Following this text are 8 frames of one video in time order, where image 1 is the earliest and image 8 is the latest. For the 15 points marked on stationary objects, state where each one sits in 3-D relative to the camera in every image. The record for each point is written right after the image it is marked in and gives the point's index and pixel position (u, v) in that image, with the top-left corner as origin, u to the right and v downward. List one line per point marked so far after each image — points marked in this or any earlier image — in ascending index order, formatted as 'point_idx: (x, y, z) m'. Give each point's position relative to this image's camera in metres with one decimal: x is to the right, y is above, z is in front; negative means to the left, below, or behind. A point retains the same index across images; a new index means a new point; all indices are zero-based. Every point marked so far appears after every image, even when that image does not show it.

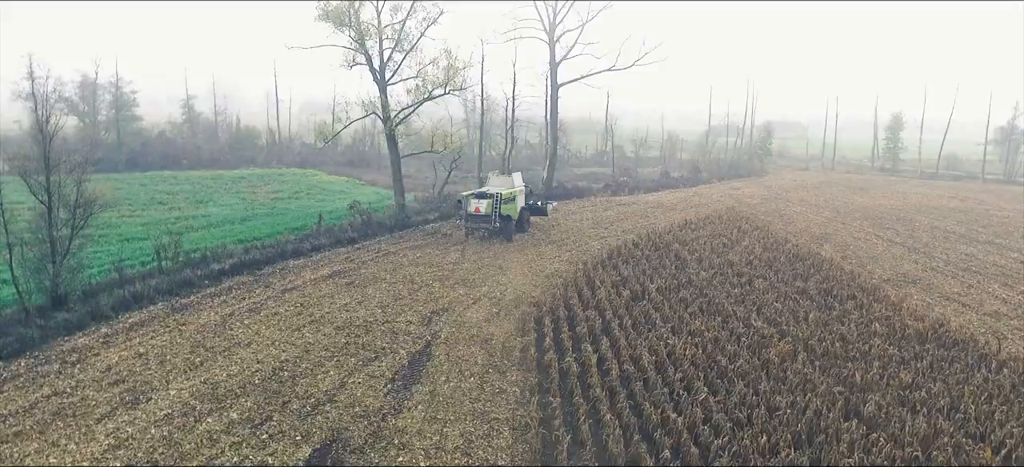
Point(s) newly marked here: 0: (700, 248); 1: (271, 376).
0: (+4.5, -0.4, +17.8) m
1: (-3.4, -2.0, +10.4) m
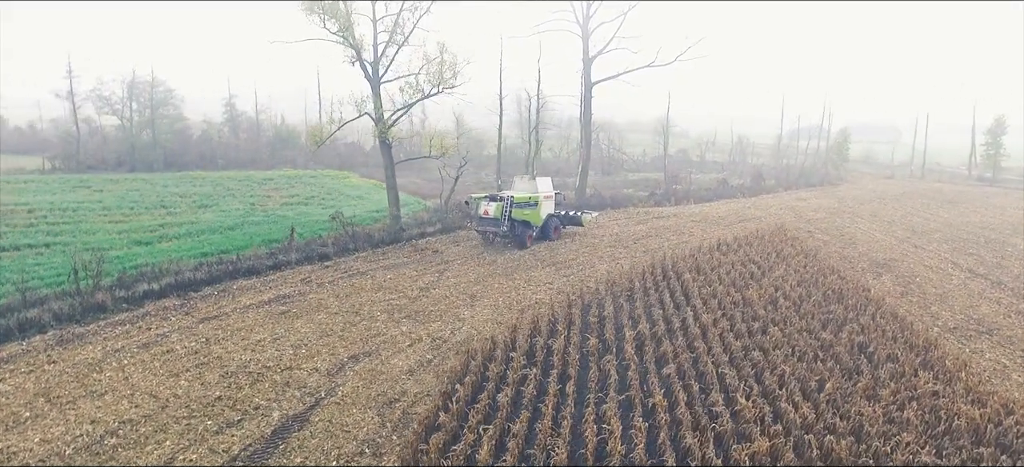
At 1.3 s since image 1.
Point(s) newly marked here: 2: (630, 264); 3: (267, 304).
0: (+4.1, -0.9, +14.7) m
1: (-4.8, -2.4, +8.3) m
2: (+2.8, -0.7, +17.0) m
3: (-4.6, -1.3, +13.8) m
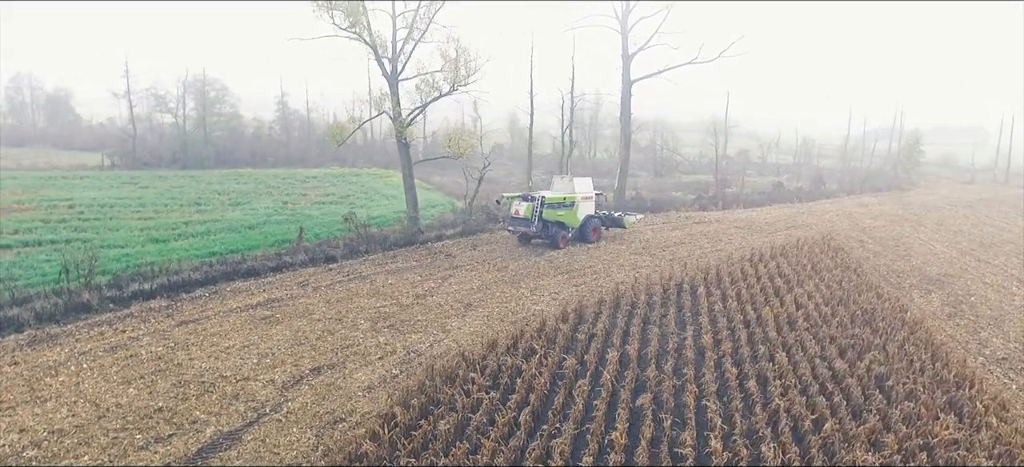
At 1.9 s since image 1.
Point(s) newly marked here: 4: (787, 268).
0: (+4.0, -1.1, +13.3) m
1: (-5.4, -2.4, +8.0) m
2: (+3.0, -0.9, +15.8) m
3: (-4.7, -1.3, +13.3) m
4: (+5.8, -0.8, +15.5) m
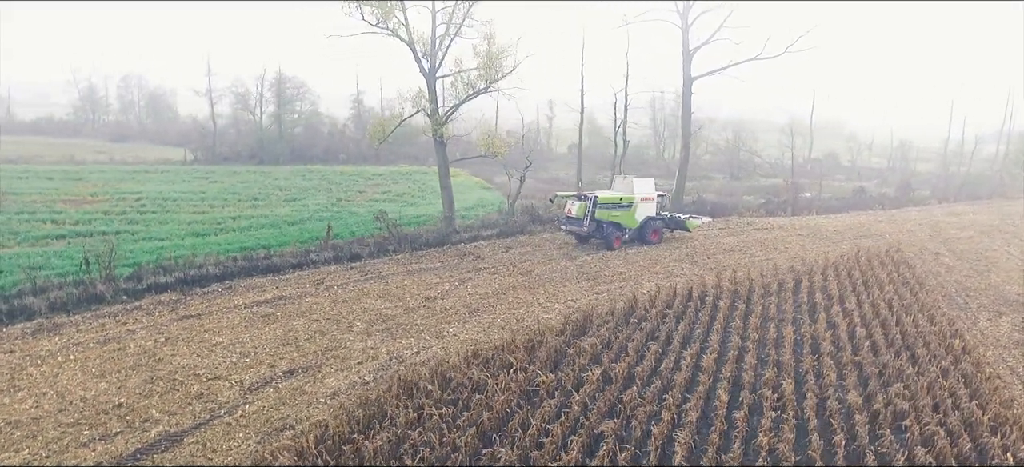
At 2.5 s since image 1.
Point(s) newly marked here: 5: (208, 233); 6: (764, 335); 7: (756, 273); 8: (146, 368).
0: (+4.1, -1.3, +12.1) m
1: (-6.1, -2.3, +8.0) m
2: (+3.4, -1.0, +14.7) m
3: (-4.6, -1.3, +13.3) m
4: (+6.2, -1.0, +14.1) m
5: (-7.7, 0.0, +18.6) m
6: (+3.8, -1.6, +11.2) m
7: (+5.2, -0.8, +15.5) m
8: (-5.1, -1.9, +10.3) m
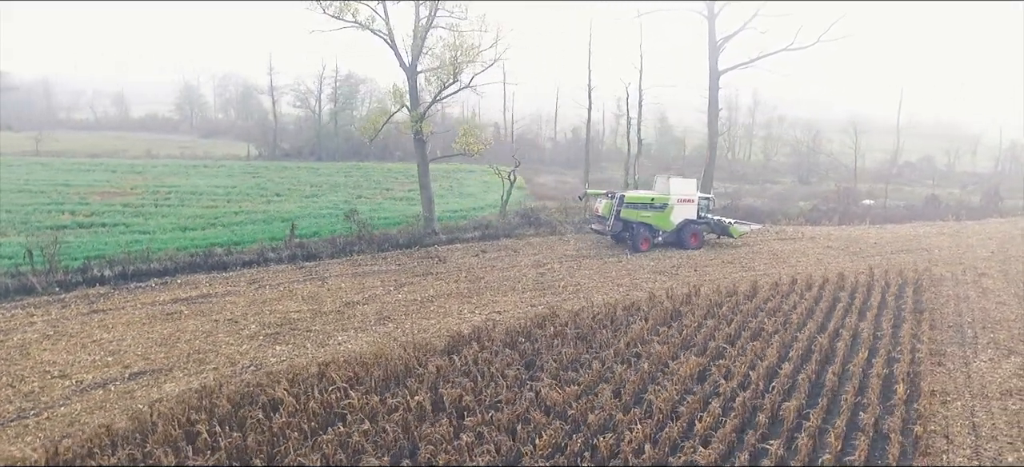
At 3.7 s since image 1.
0: (+2.3, -1.5, +10.4) m
1: (-8.4, -2.2, +8.2) m
2: (+2.1, -1.1, +13.1) m
3: (-6.0, -1.2, +13.1) m
4: (+4.8, -1.2, +12.0) m
5: (-8.1, +0.2, +18.8) m
6: (+2.0, -1.7, +9.6) m
7: (+4.0, -1.0, +13.5) m
8: (-7.0, -1.8, +10.2) m
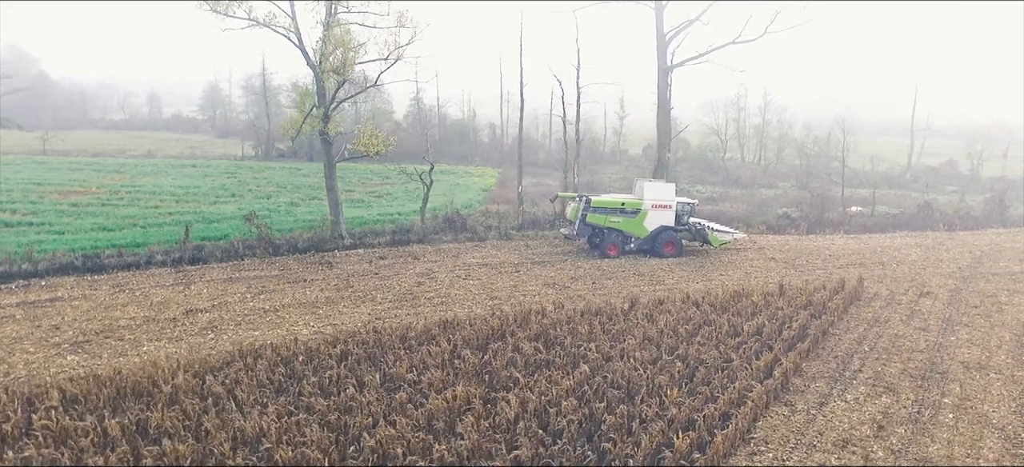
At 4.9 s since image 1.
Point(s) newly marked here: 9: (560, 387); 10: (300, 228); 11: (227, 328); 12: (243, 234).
0: (-0.4, -1.6, +9.2) m
1: (-11.3, -2.2, +8.0) m
2: (-0.4, -1.3, +11.9) m
3: (-8.4, -1.2, +12.6) m
4: (+2.1, -1.4, +10.5) m
5: (-10.0, +0.2, +18.5) m
6: (-0.9, -1.8, +8.4) m
7: (+1.6, -1.2, +12.1) m
8: (-9.8, -1.8, +9.8) m
9: (+0.6, -1.8, +8.4) m
10: (-5.0, +0.1, +17.5) m
11: (-4.4, -1.5, +11.5) m
12: (-6.1, 0.0, +17.0) m
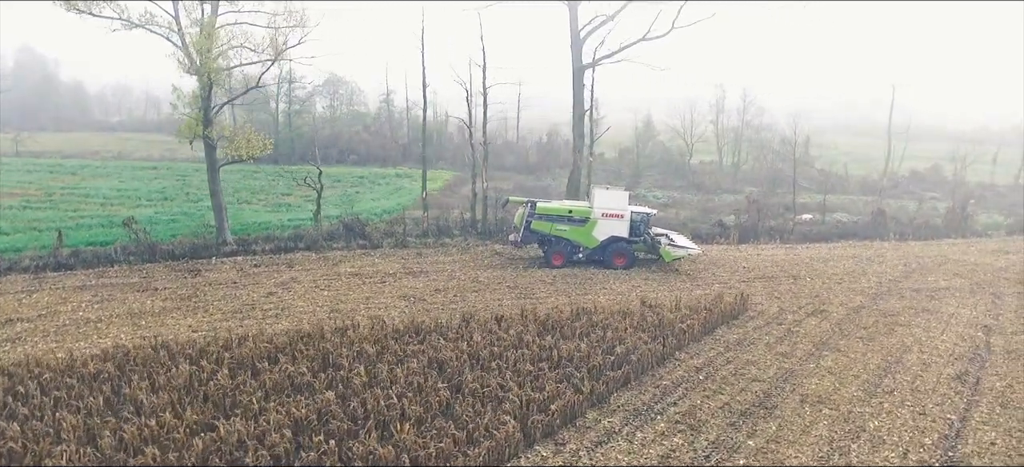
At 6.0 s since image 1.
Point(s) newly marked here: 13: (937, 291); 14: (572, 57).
0: (-3.2, -1.7, +8.3) m
1: (-14.1, -2.2, +7.6) m
2: (-3.0, -1.4, +11.0) m
3: (-11.0, -1.3, +12.1) m
4: (-0.6, -1.5, +9.5) m
5: (-12.2, +0.1, +18.1) m
6: (-3.7, -2.0, +7.5) m
7: (-1.1, -1.3, +11.1) m
8: (-12.5, -1.8, +9.4) m
9: (-2.2, -1.9, +7.4) m
10: (-7.3, 0.0, +16.9) m
11: (-7.1, -1.6, +10.8) m
12: (-8.5, -0.2, +16.4) m
13: (+8.1, -1.0, +13.8) m
14: (+1.5, +4.3, +17.7) m
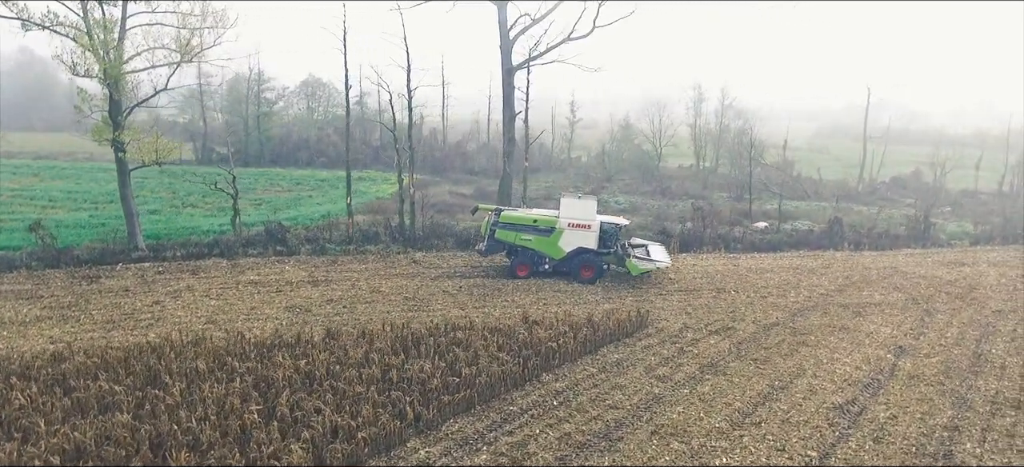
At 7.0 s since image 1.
0: (-5.1, -1.8, +7.8) m
1: (-16.1, -2.2, +7.4) m
2: (-4.9, -1.5, +10.4) m
3: (-12.8, -1.4, +11.8) m
4: (-2.5, -1.7, +8.8) m
5: (-13.9, 0.0, +17.8) m
6: (-5.7, -2.1, +7.0) m
7: (-2.9, -1.5, +10.5) m
8: (-14.4, -1.9, +9.1) m
9: (-4.2, -2.0, +6.8) m
10: (-9.0, -0.1, +16.4) m
11: (-9.0, -1.7, +10.4) m
12: (-10.2, -0.2, +16.0) m
13: (+6.3, -1.2, +12.9) m
14: (-0.1, +4.1, +17.0) m
